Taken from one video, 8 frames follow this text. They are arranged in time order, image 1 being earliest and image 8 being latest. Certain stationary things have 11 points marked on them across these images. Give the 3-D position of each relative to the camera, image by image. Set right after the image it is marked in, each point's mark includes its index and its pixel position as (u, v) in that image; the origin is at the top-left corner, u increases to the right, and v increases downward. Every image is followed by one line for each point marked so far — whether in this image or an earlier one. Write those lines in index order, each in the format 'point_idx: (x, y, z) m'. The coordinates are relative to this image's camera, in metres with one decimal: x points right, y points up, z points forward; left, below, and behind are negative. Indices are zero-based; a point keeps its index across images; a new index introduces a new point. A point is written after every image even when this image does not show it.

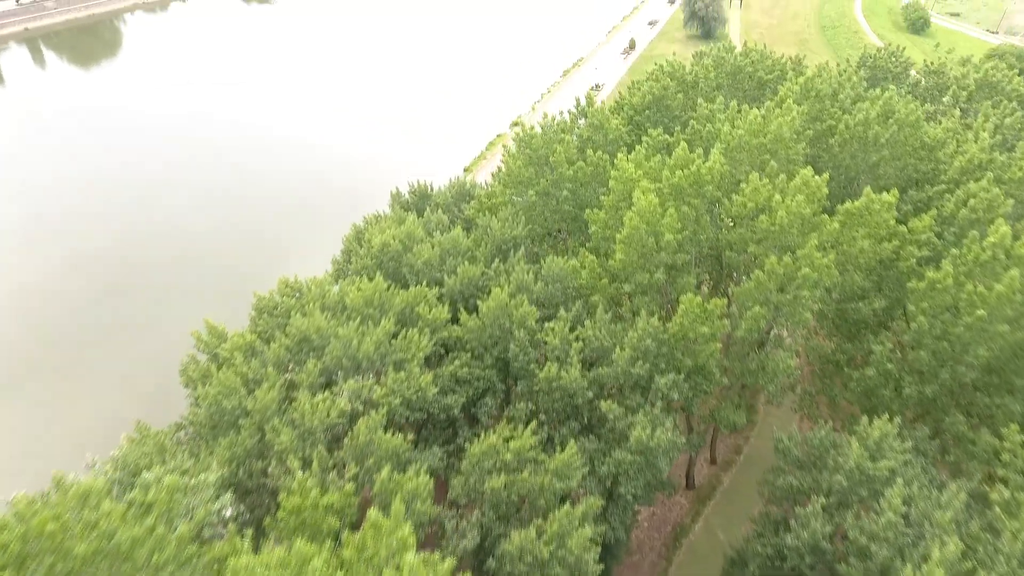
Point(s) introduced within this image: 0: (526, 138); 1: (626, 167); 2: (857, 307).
0: (+0.4, +4.6, +20.0) m
1: (+2.8, +2.9, +15.9) m
2: (+7.5, -0.4, +14.3) m
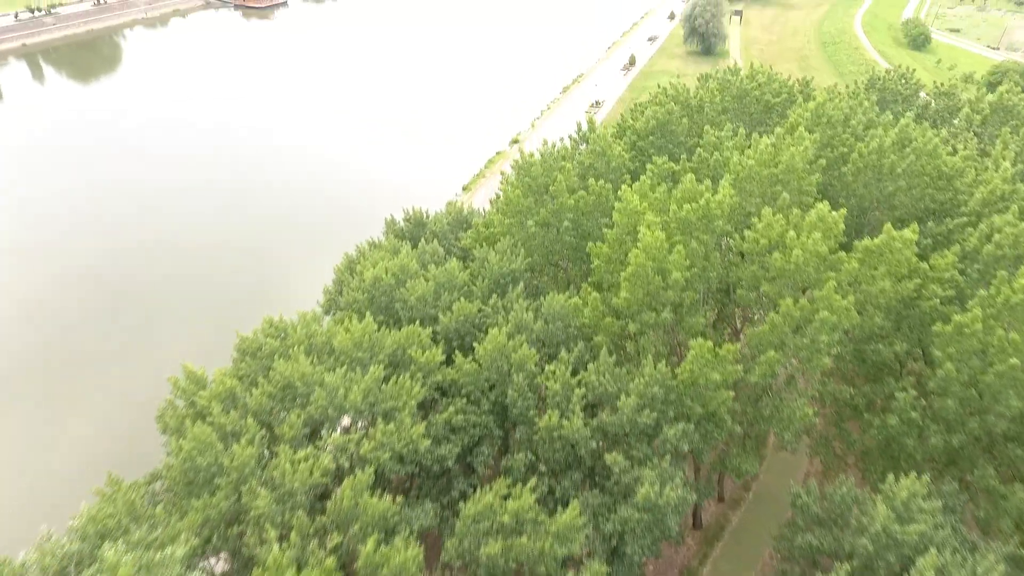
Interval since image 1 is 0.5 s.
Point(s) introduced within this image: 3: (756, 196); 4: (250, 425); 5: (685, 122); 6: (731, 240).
0: (+0.4, +3.6, +19.3) m
1: (+2.8, +2.0, +15.1) m
2: (+7.5, -1.2, +13.5) m
3: (+5.6, +2.1, +15.0) m
4: (-4.8, -2.5, +11.9) m
5: (+5.2, +5.0, +19.8) m
6: (+4.9, +1.1, +14.6) m
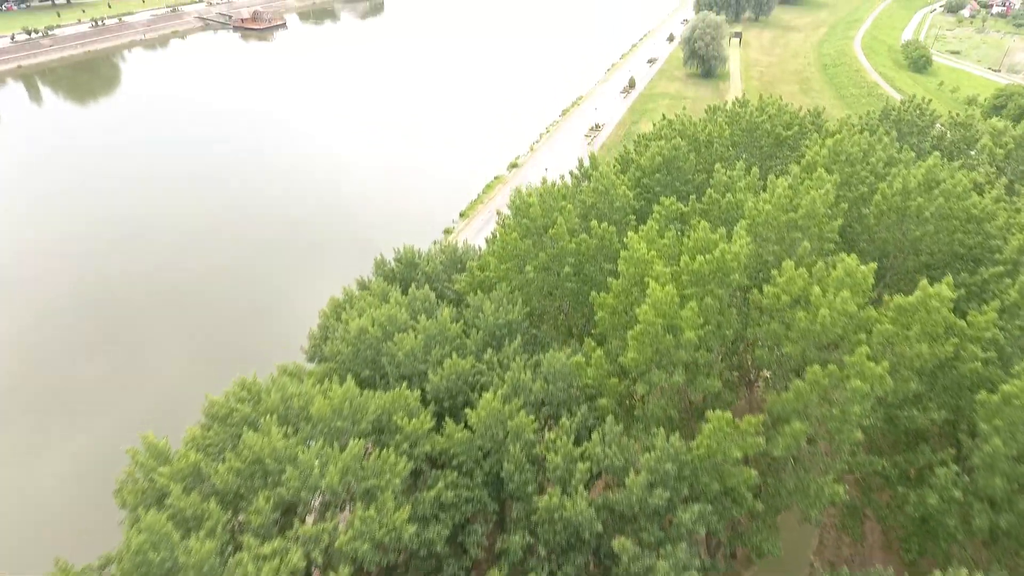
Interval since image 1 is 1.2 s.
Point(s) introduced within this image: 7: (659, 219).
0: (+0.3, +2.3, +18.1) m
1: (+2.7, +0.9, +13.9) m
2: (+7.4, -2.4, +12.2) m
3: (+5.5, +0.9, +13.8) m
4: (-4.8, -3.6, +10.6) m
5: (+5.1, +3.7, +18.6) m
6: (+4.8, -0.1, +13.4) m
7: (+3.5, +1.6, +15.7) m
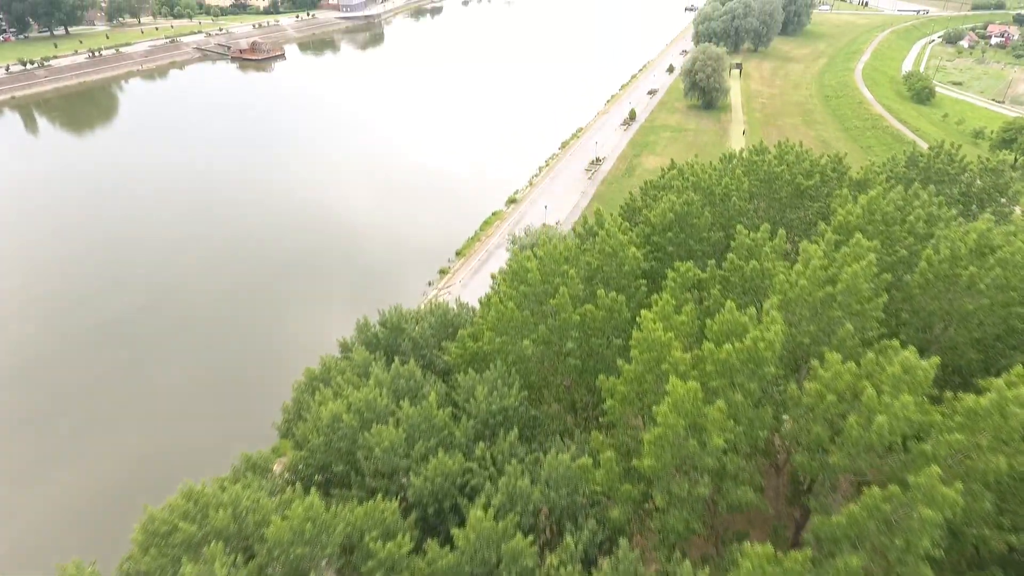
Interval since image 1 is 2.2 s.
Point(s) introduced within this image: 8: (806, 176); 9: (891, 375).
0: (+0.2, +0.6, +16.3) m
1: (+2.6, -0.7, +12.0) m
2: (+7.3, -3.9, +10.2) m
3: (+5.4, -0.7, +12.0) m
4: (-4.9, -5.0, +8.5) m
5: (+5.0, +2.0, +16.9) m
6: (+4.7, -1.7, +11.4) m
7: (+3.4, 0.0, +13.8) m
8: (+8.6, +3.3, +19.2) m
9: (+5.8, -1.3, +10.1) m
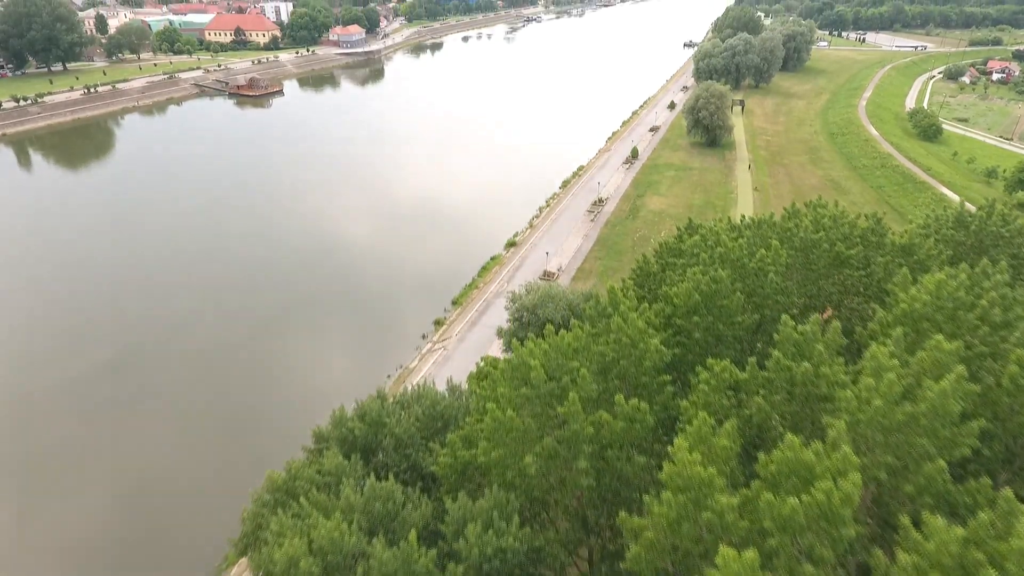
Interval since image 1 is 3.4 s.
0: (+0.2, -1.4, +13.8) m
1: (+2.6, -2.5, +9.5) m
2: (+7.3, -5.6, +7.6) m
3: (+5.4, -2.5, +9.5) m
4: (-4.9, -6.6, +5.8) m
5: (+5.0, 0.0, +14.5) m
6: (+4.7, -3.4, +8.9) m
7: (+3.4, -1.9, +11.4) m
8: (+8.6, +1.1, +16.9) m
9: (+5.8, -3.0, +7.6) m
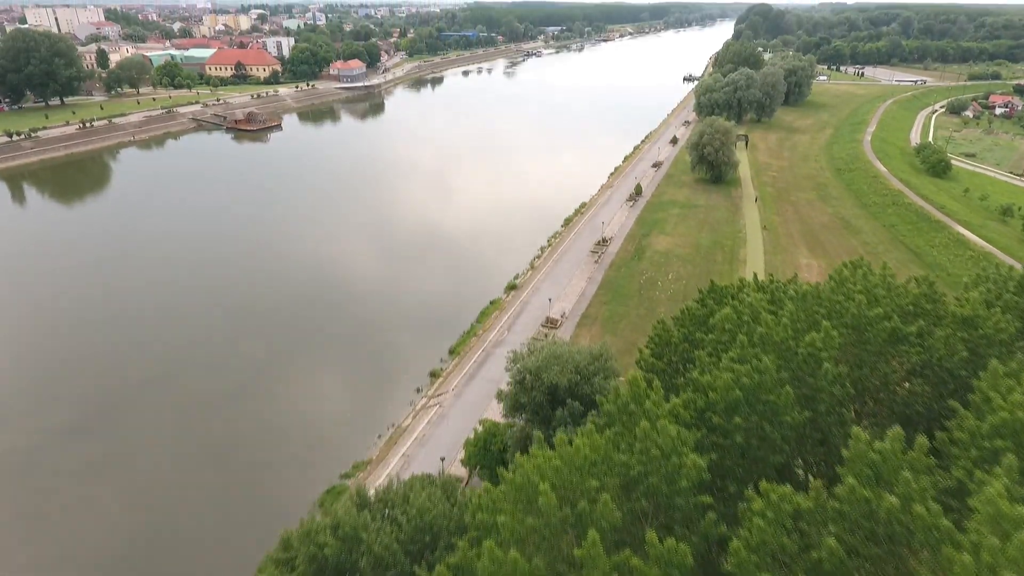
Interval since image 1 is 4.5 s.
0: (+0.3, -3.0, +11.4) m
1: (+2.6, -3.9, +7.1) m
2: (+7.4, -6.9, +5.0) m
3: (+5.5, -3.9, +7.0) m
4: (-4.9, -7.9, +3.2) m
5: (+5.1, -1.7, +12.1) m
6: (+4.7, -4.8, +6.4) m
7: (+3.5, -3.4, +8.9) m
8: (+8.7, -0.6, +14.6) m
9: (+5.9, -4.3, +5.1) m
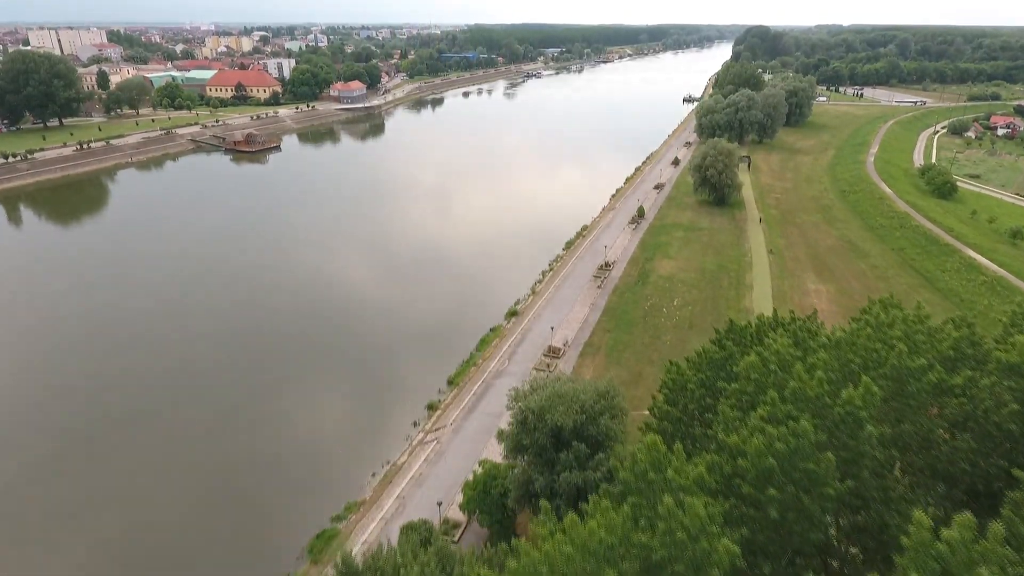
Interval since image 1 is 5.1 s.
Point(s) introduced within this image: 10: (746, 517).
0: (+0.3, -3.8, +10.0) m
1: (+2.7, -4.6, +5.6) m
2: (+7.4, -7.6, +3.4) m
3: (+5.5, -4.6, +5.5) m
4: (-4.8, -8.5, +1.6) m
5: (+5.1, -2.5, +10.7) m
6: (+4.8, -5.5, +4.9) m
7: (+3.5, -4.1, +7.5) m
8: (+8.7, -1.5, +13.2) m
9: (+5.9, -5.0, +3.6) m
10: (+3.7, -3.6, +10.4) m
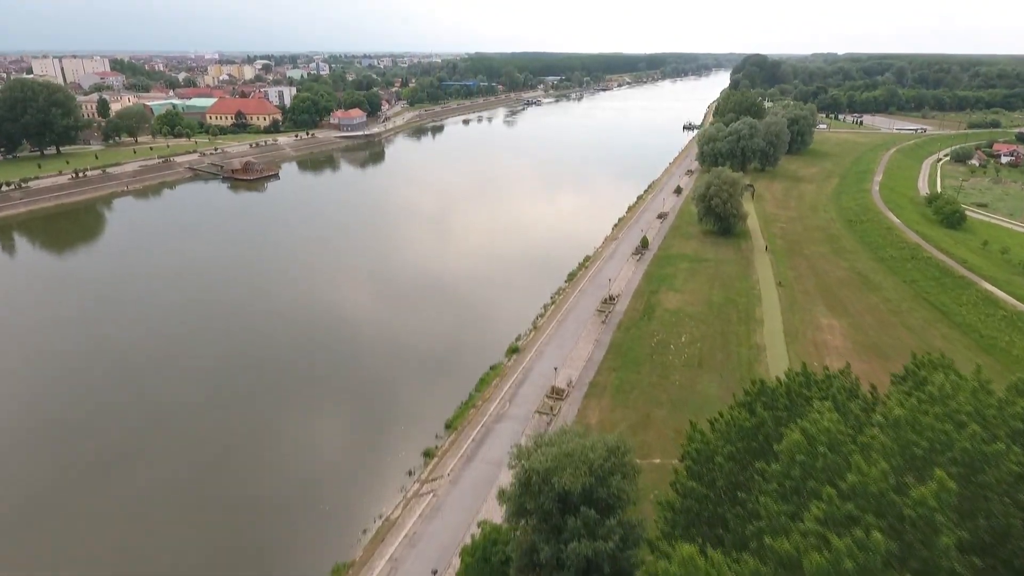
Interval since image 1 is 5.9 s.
0: (+0.4, -4.9, +8.0) m
1: (+2.8, -5.5, +3.6) m
2: (+7.5, -8.3, +1.3) m
3: (+5.6, -5.4, +3.6) m
4: (-4.7, -9.2, -0.5) m
5: (+5.2, -3.6, +8.8) m
6: (+4.9, -6.3, +2.9) m
7: (+3.6, -5.1, +5.5) m
8: (+8.8, -2.7, +11.4) m
9: (+6.0, -5.8, +1.6) m
10: (+3.8, -4.7, +8.5) m
